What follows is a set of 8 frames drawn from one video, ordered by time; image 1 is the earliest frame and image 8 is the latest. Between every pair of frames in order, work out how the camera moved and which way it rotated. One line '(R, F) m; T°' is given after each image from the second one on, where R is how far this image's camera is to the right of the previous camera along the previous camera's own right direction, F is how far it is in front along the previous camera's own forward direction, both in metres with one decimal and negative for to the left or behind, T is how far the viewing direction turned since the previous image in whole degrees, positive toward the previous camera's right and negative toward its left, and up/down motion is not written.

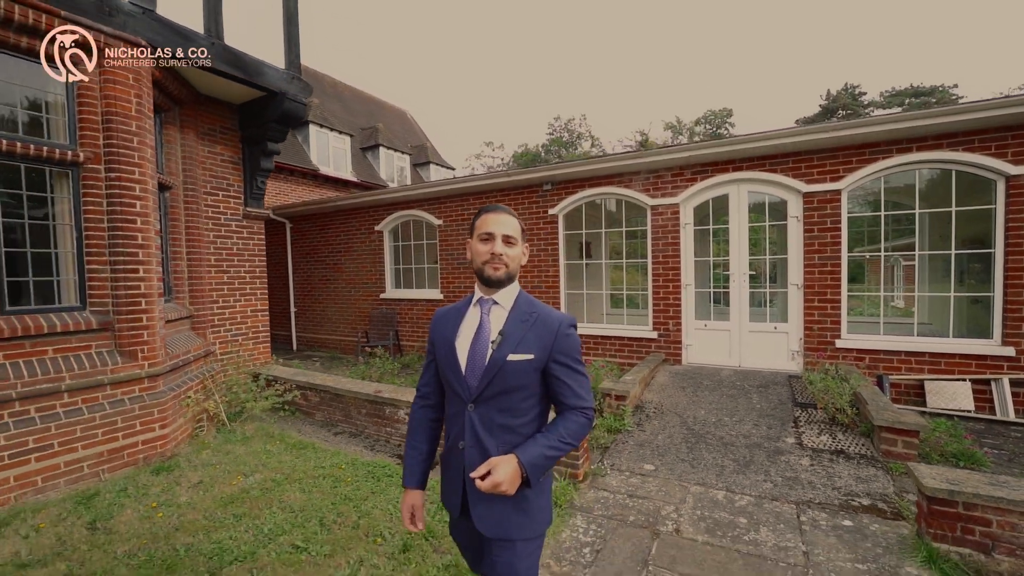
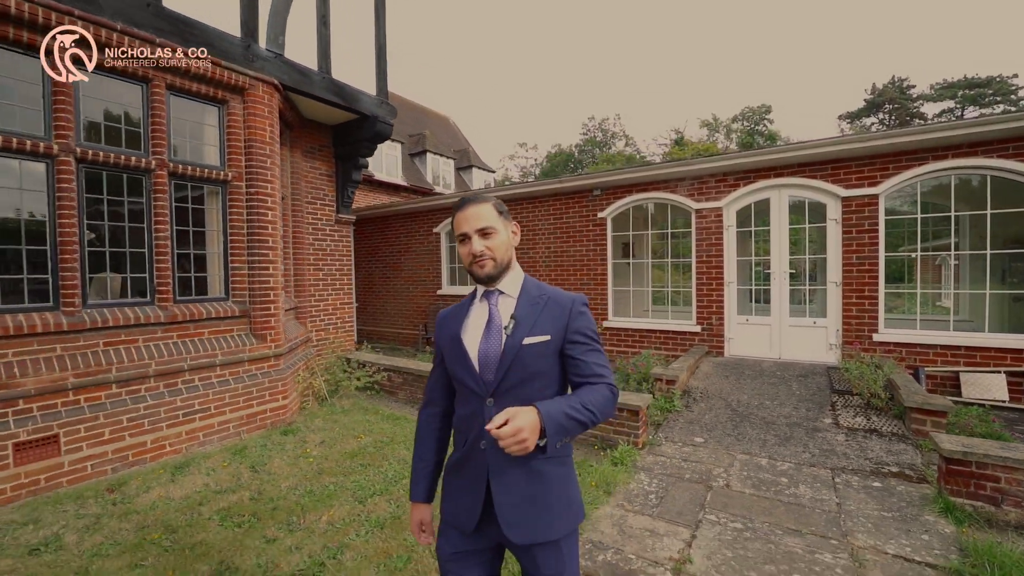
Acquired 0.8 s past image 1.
(-0.3, -0.6) m; -4°
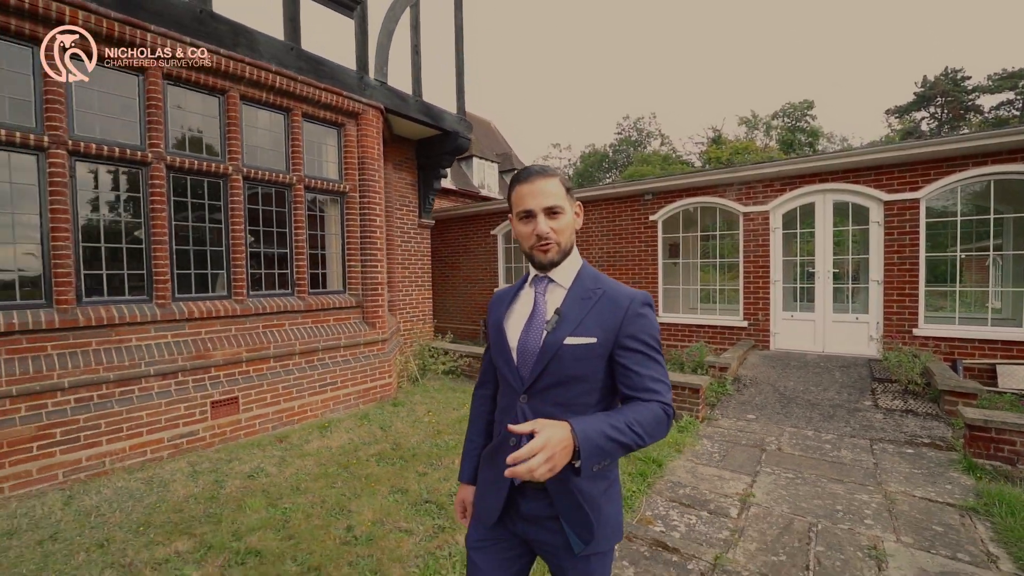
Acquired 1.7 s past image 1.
(-0.5, -0.8) m; -4°
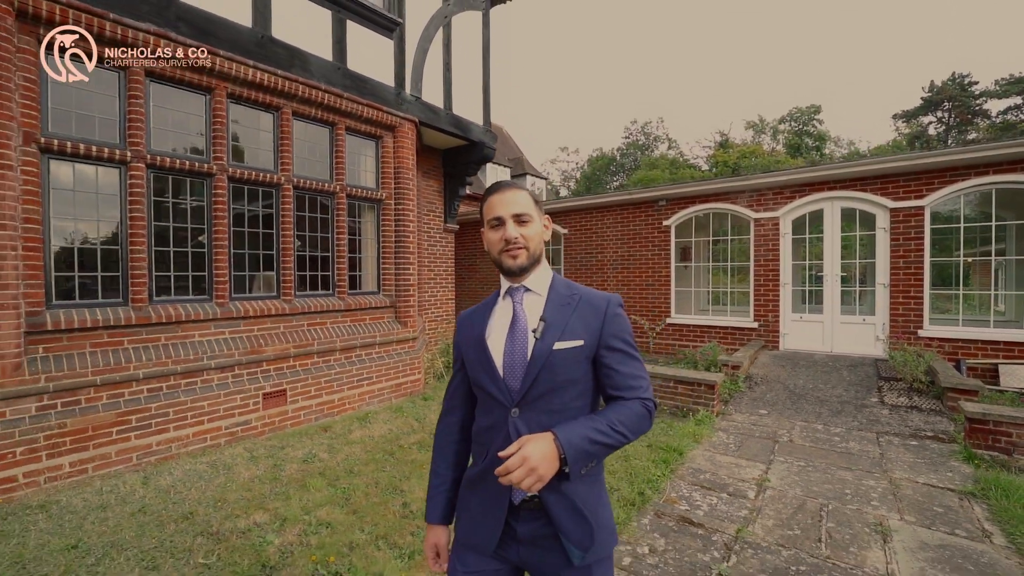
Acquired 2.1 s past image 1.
(-0.2, -0.3) m; -1°
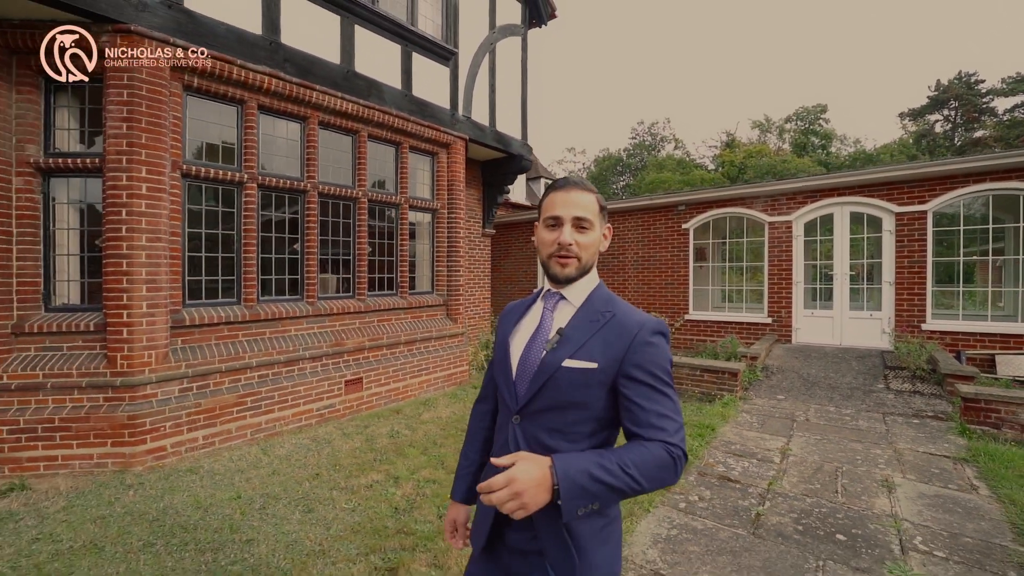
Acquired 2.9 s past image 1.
(-0.5, -0.6) m; -1°
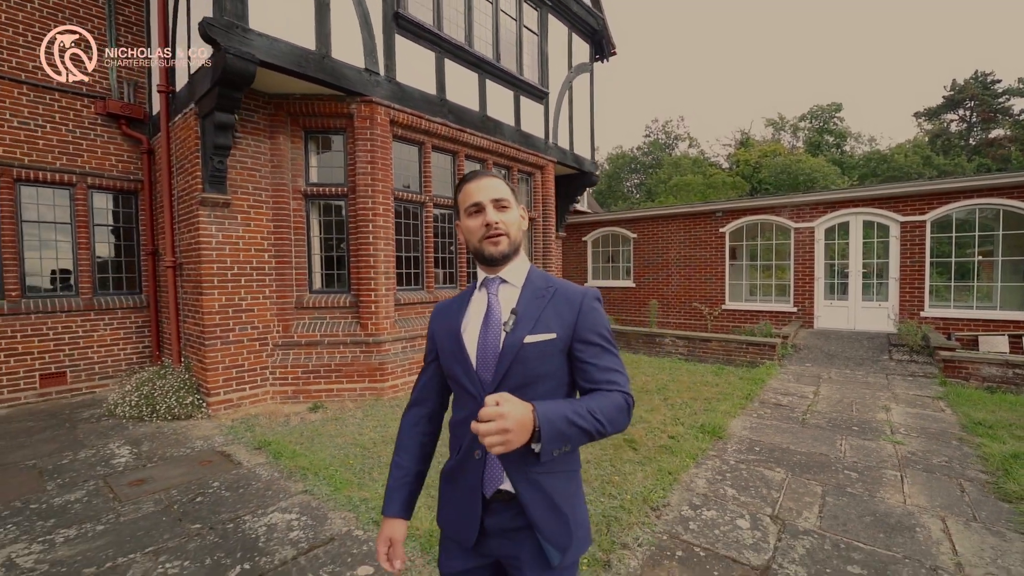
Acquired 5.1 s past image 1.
(-1.3, -1.9) m; -1°
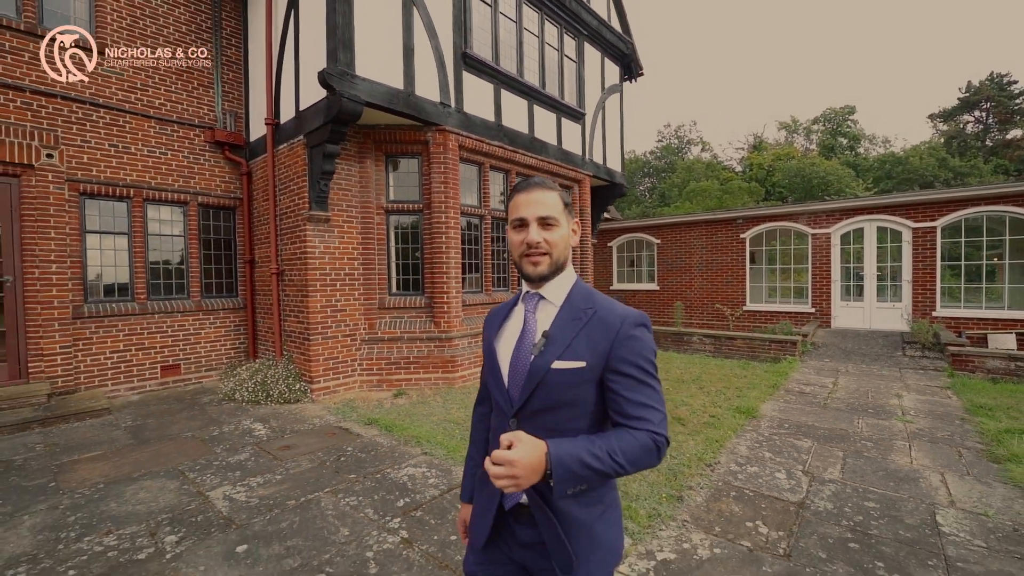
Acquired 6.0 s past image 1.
(-0.6, -0.8) m; -1°
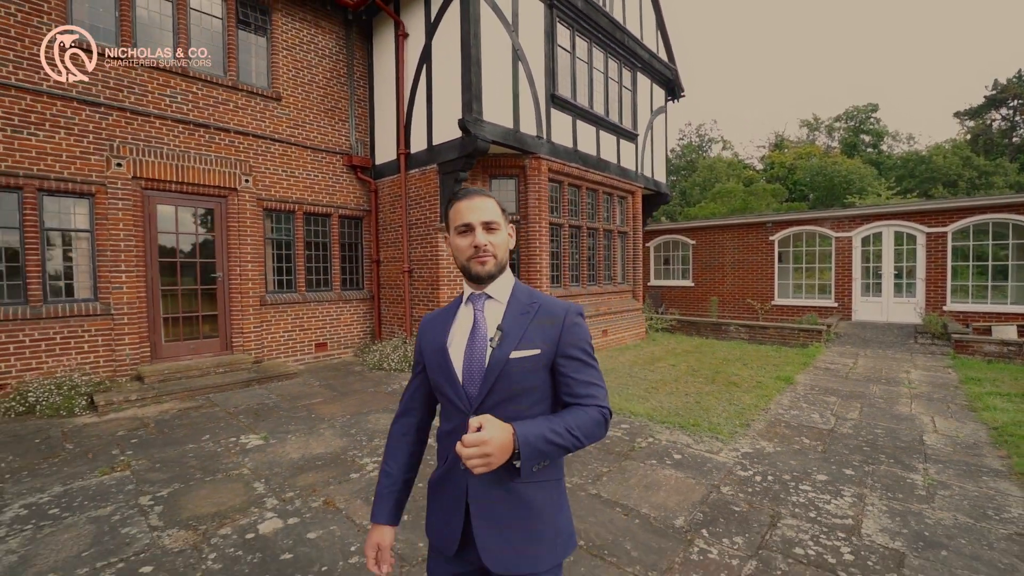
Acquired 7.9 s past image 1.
(-1.1, -1.7) m; -2°
